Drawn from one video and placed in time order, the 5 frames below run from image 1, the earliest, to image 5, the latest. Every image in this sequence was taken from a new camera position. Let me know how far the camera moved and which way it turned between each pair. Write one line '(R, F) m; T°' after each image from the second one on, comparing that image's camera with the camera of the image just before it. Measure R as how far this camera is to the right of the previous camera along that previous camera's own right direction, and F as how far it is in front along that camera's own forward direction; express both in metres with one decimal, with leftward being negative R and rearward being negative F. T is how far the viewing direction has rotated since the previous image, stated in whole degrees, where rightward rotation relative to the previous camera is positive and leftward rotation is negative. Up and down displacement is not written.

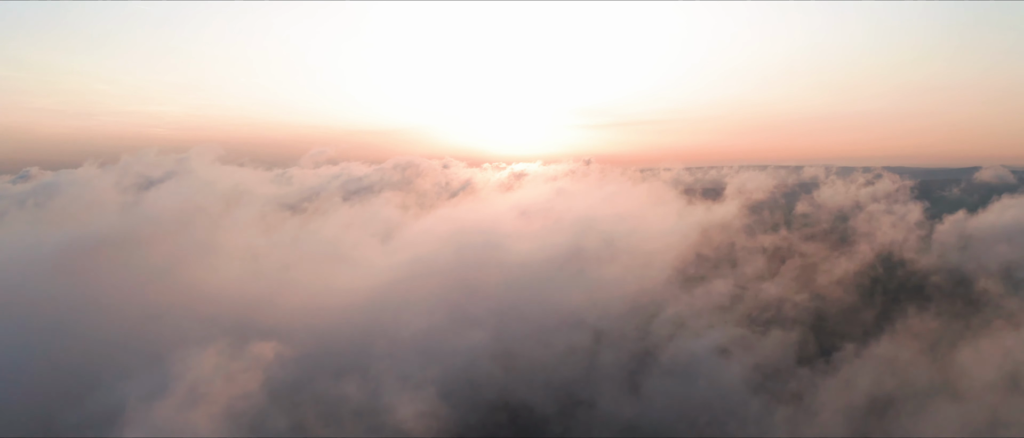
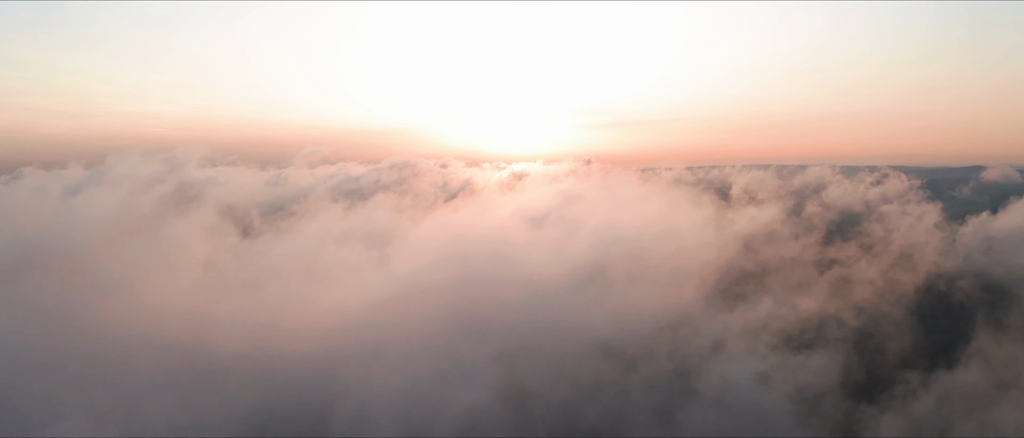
(-0.9, +8.1) m; 0°
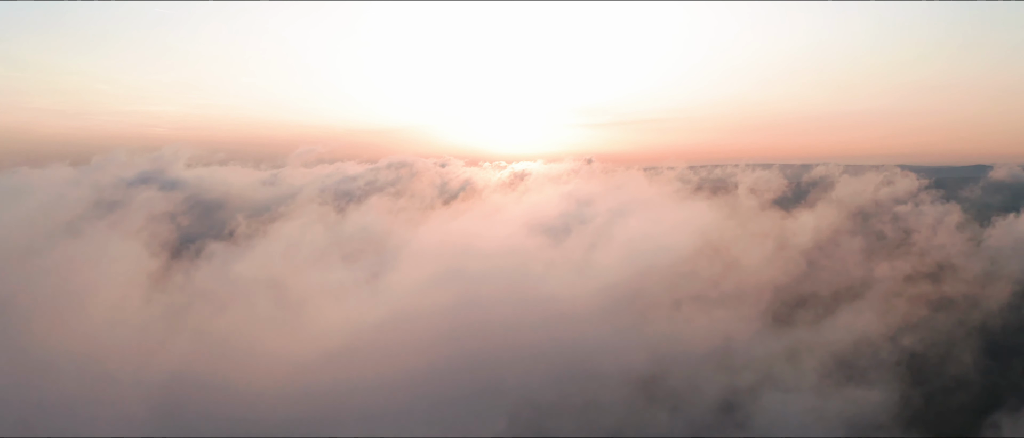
(-1.1, +7.7) m; 0°
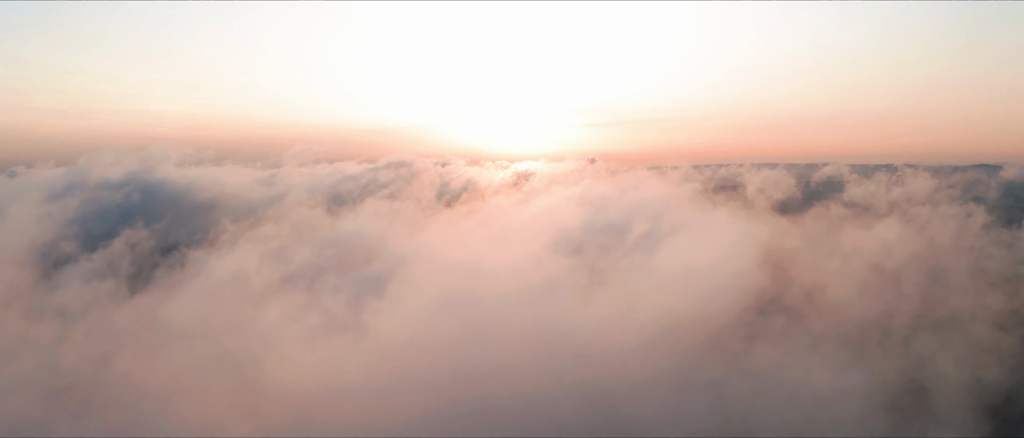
(-1.2, +7.8) m; 0°
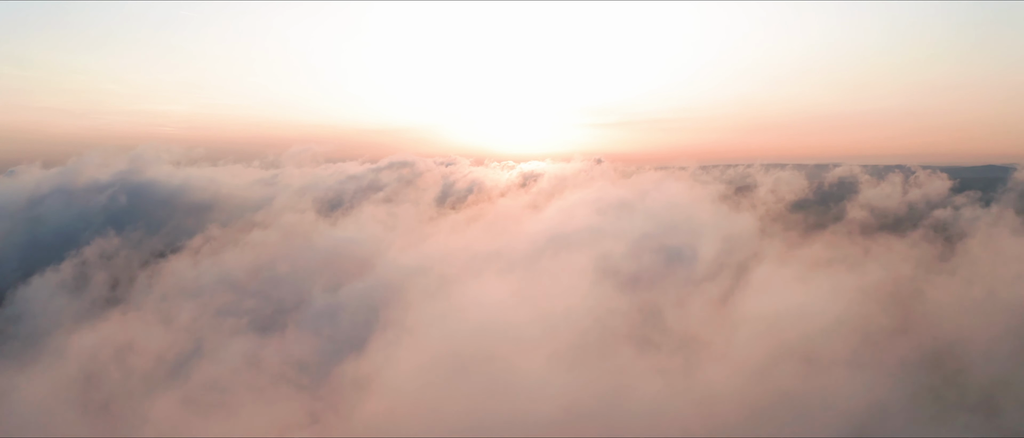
(-1.5, +7.7) m; 0°
